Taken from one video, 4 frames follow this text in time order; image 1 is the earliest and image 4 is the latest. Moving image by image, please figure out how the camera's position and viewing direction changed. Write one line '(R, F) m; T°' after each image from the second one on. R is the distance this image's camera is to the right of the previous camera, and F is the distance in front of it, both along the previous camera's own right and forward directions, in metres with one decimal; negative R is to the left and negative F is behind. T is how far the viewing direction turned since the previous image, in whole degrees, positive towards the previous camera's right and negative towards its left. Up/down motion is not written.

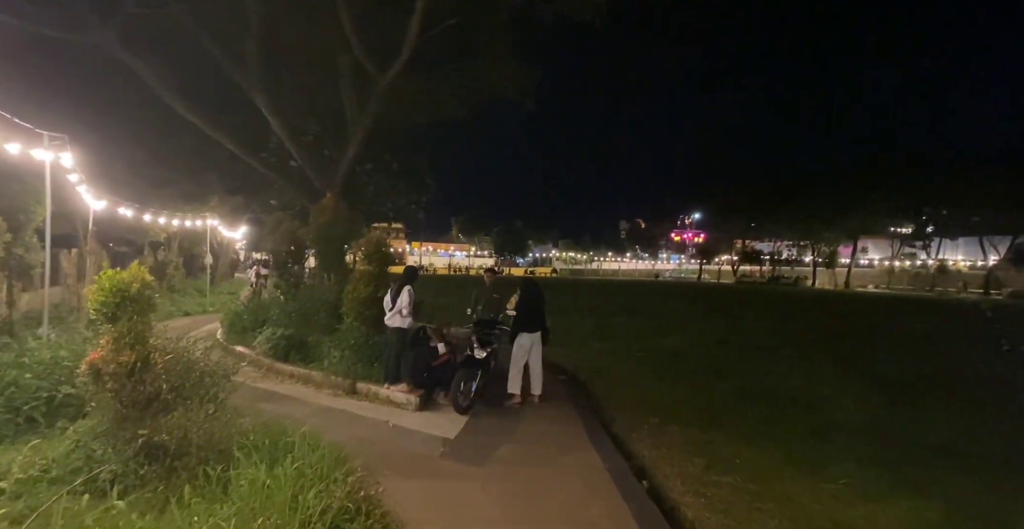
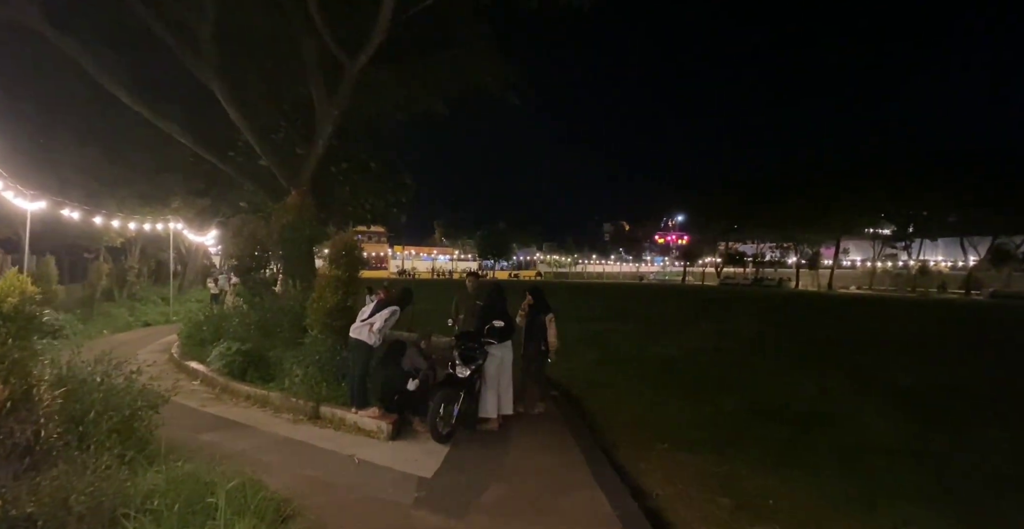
(0.0, +0.9) m; +2°
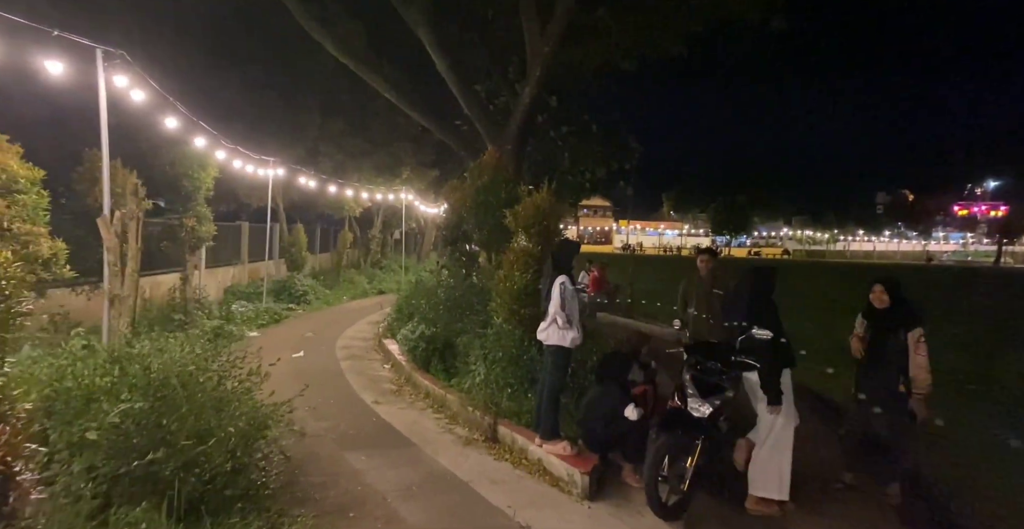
(-0.5, +2.3) m; -27°
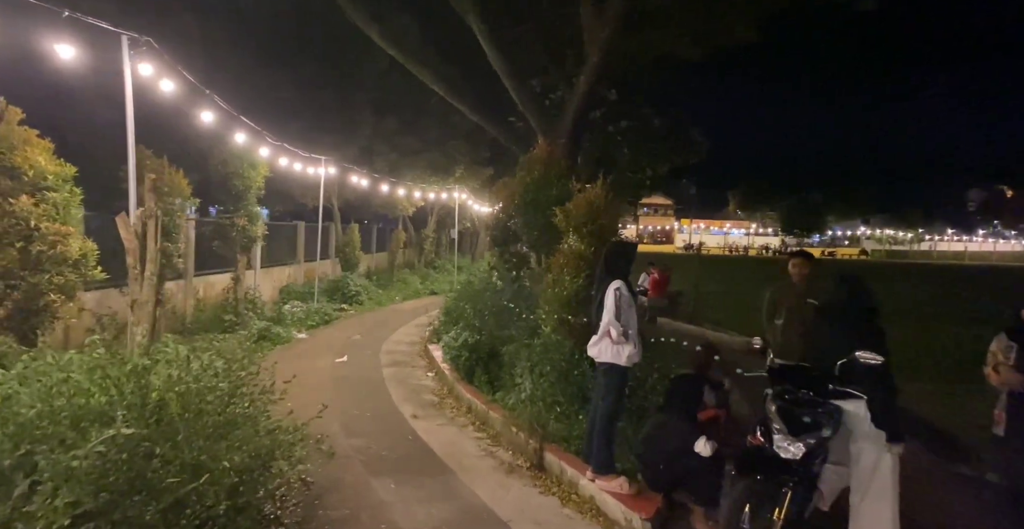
(+0.1, +0.6) m; -7°
